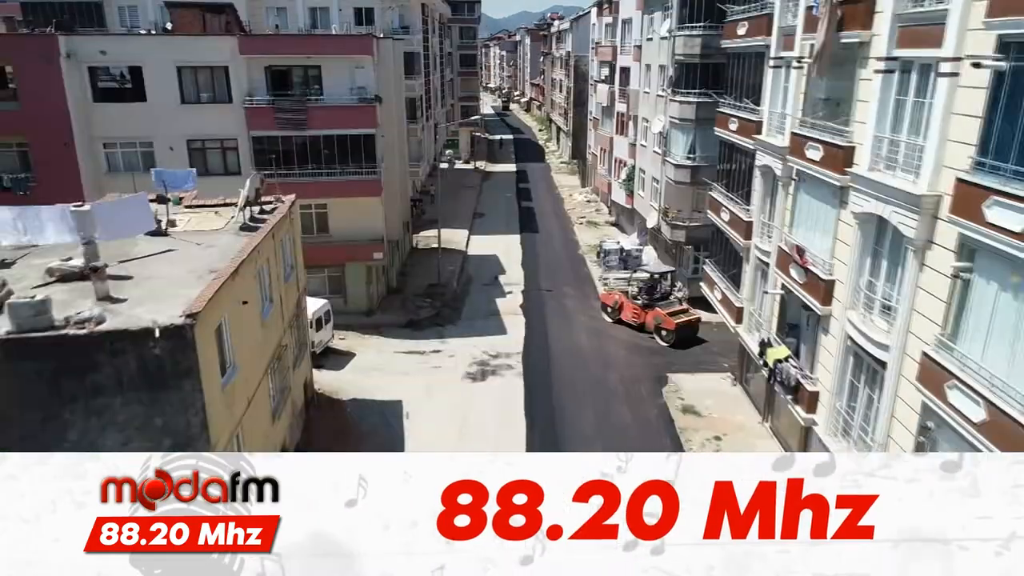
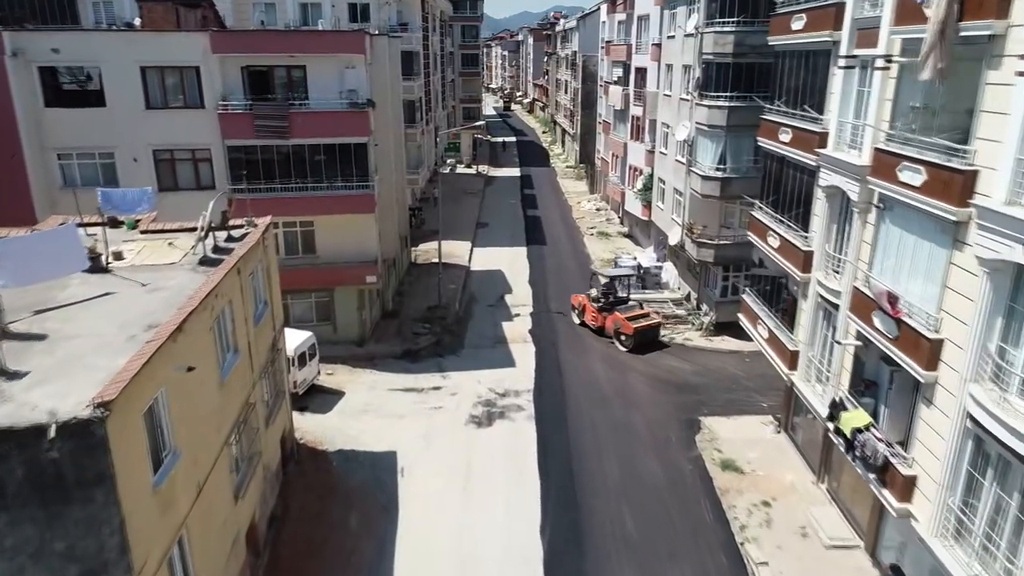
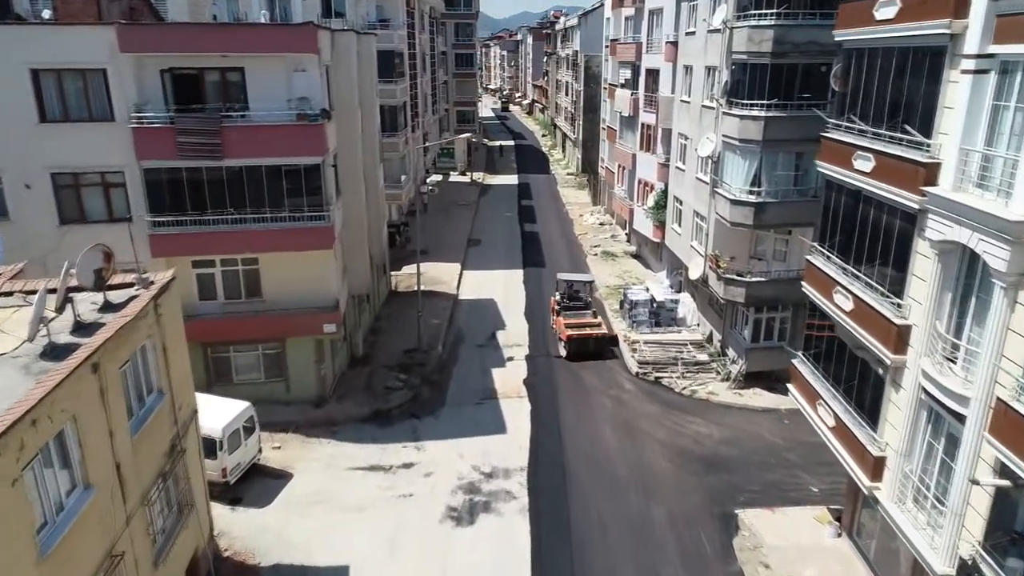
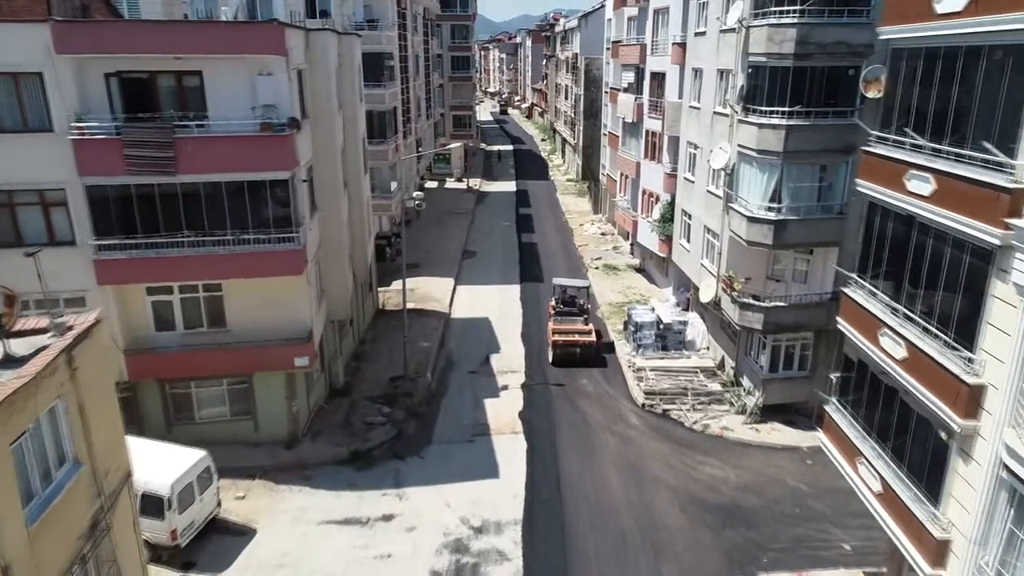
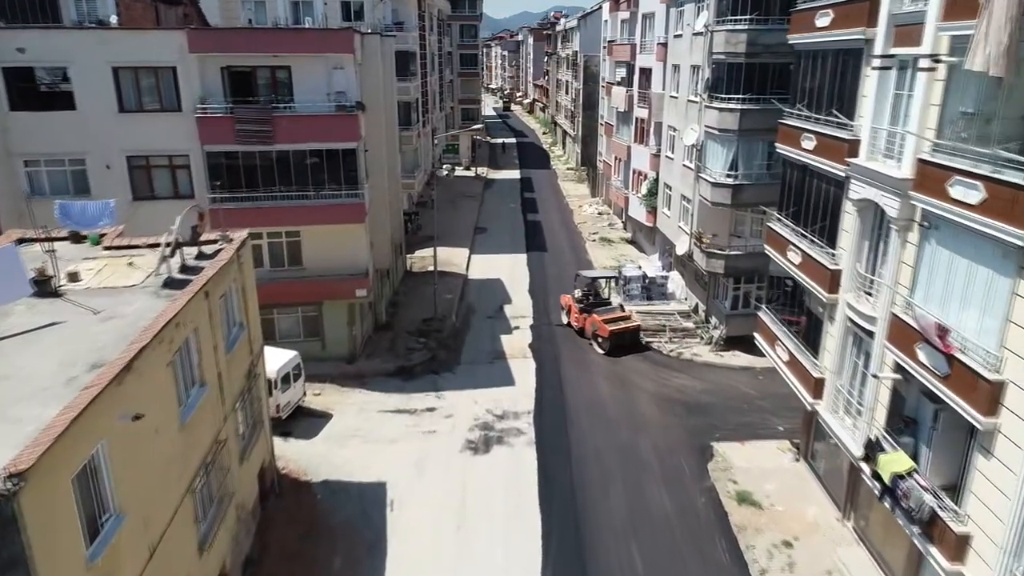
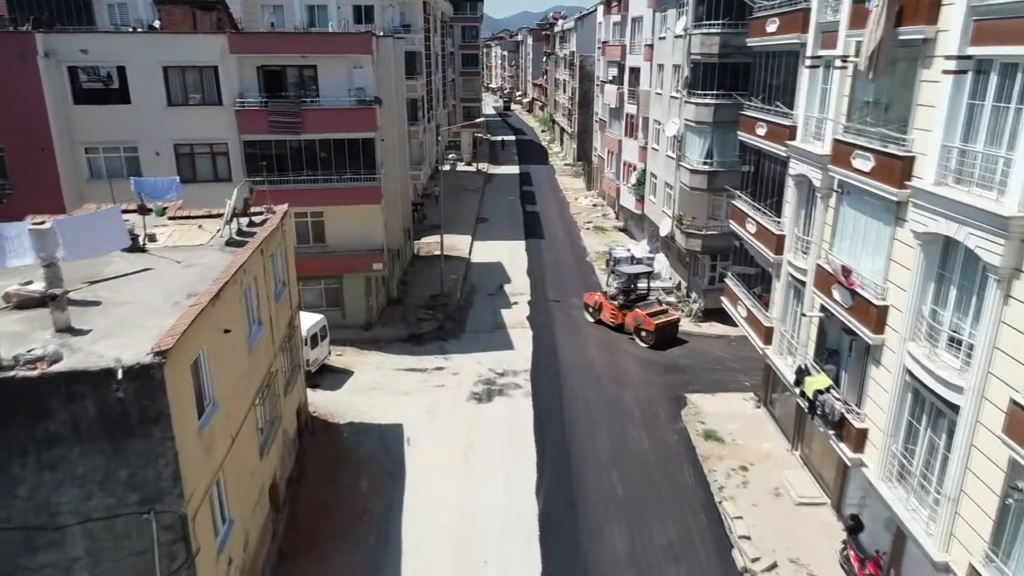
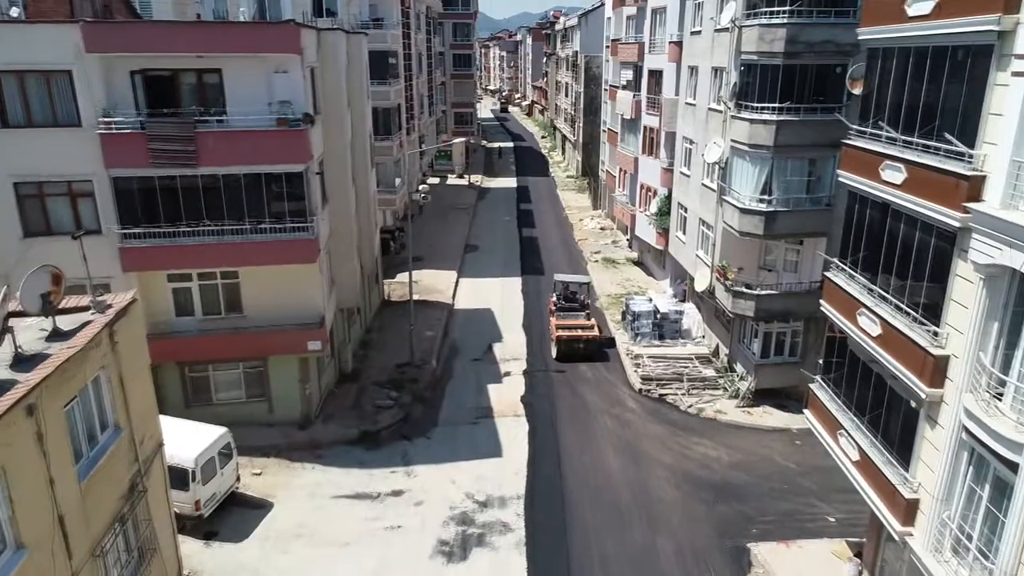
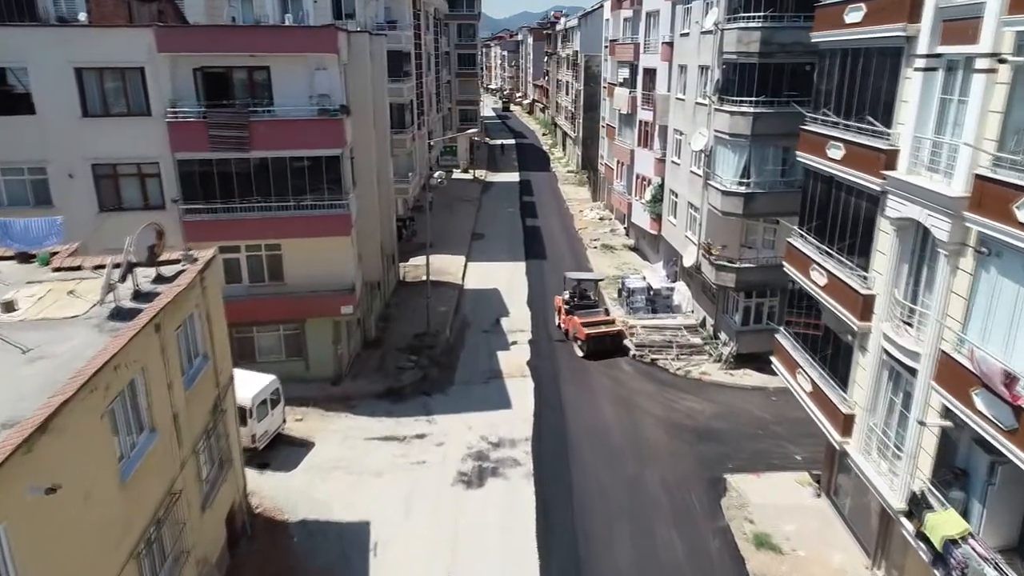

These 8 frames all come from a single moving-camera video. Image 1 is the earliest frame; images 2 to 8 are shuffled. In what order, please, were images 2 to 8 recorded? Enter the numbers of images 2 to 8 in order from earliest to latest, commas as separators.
6, 2, 5, 8, 3, 7, 4
